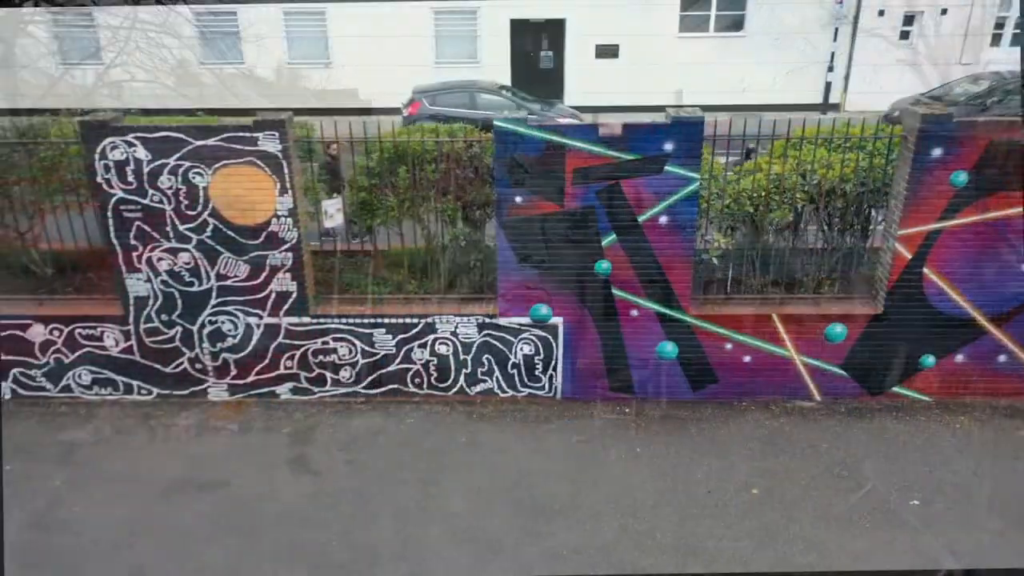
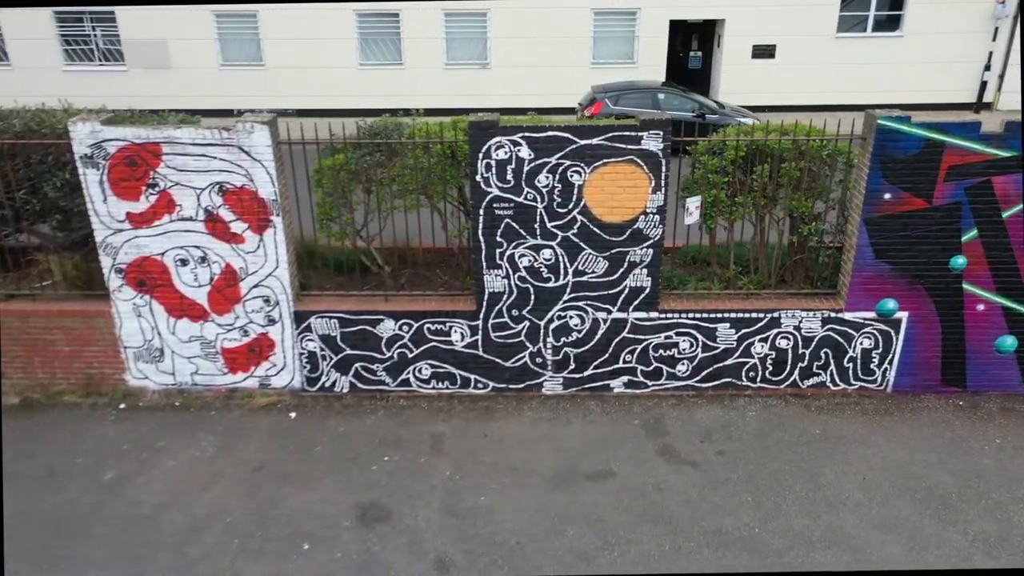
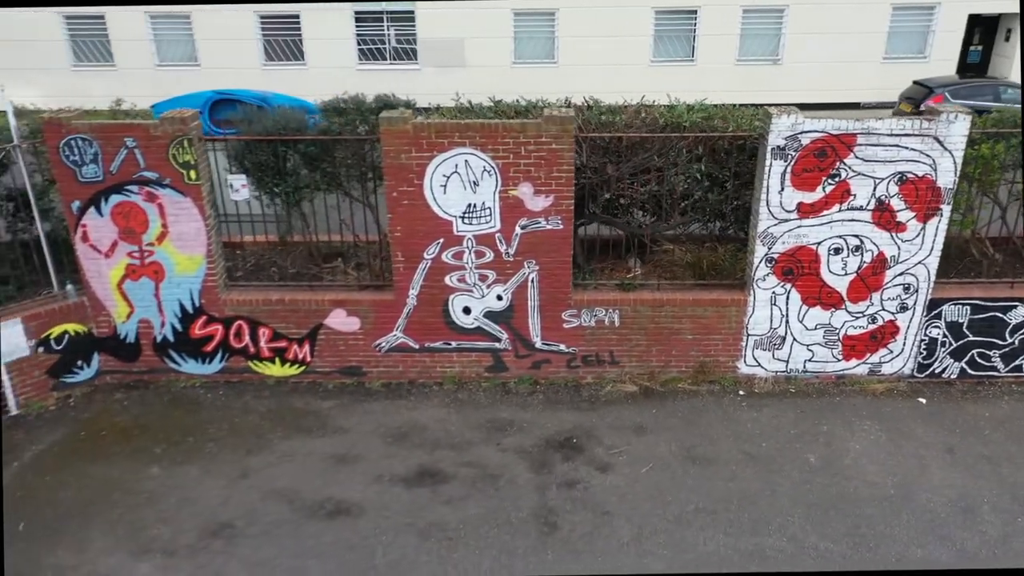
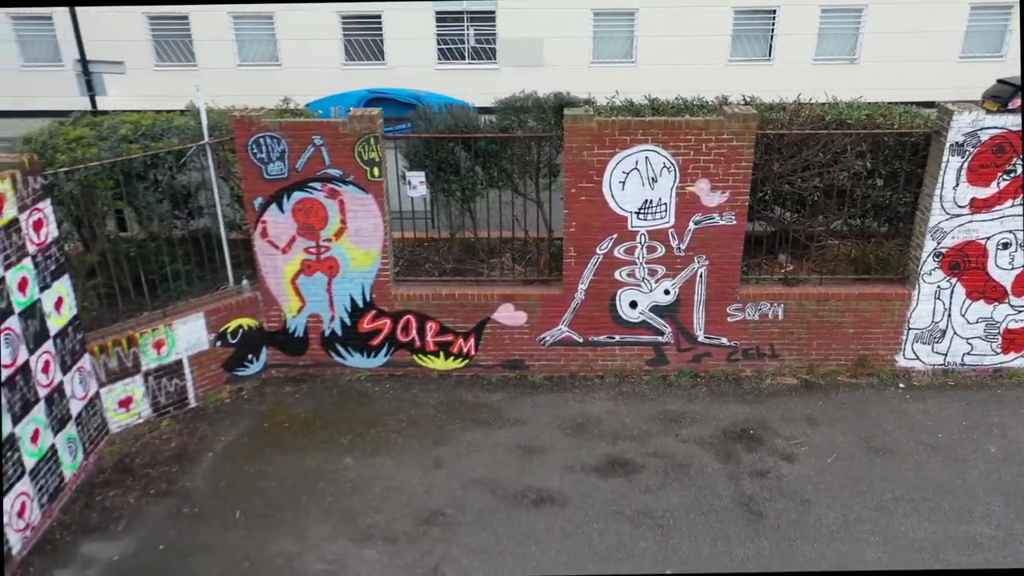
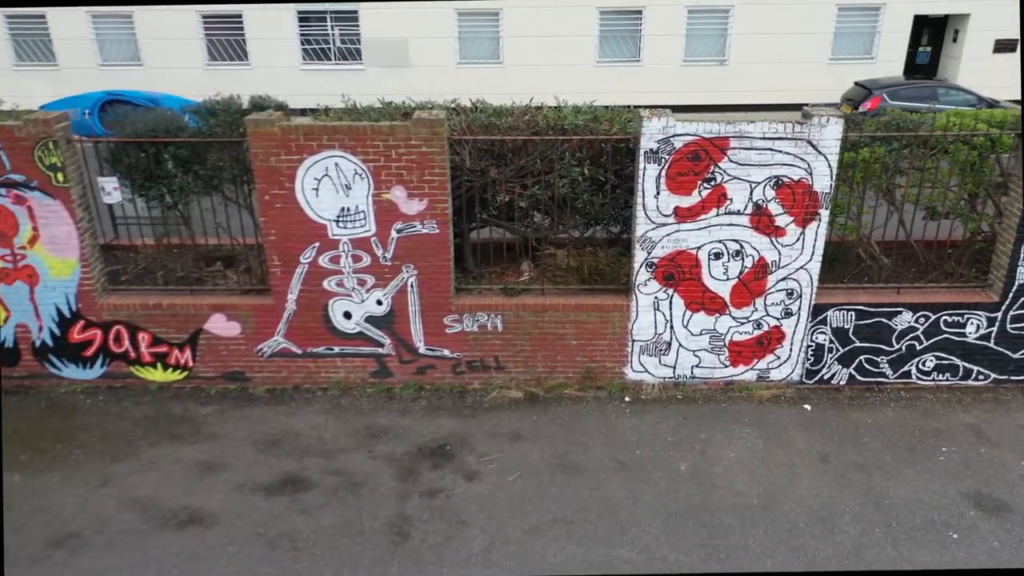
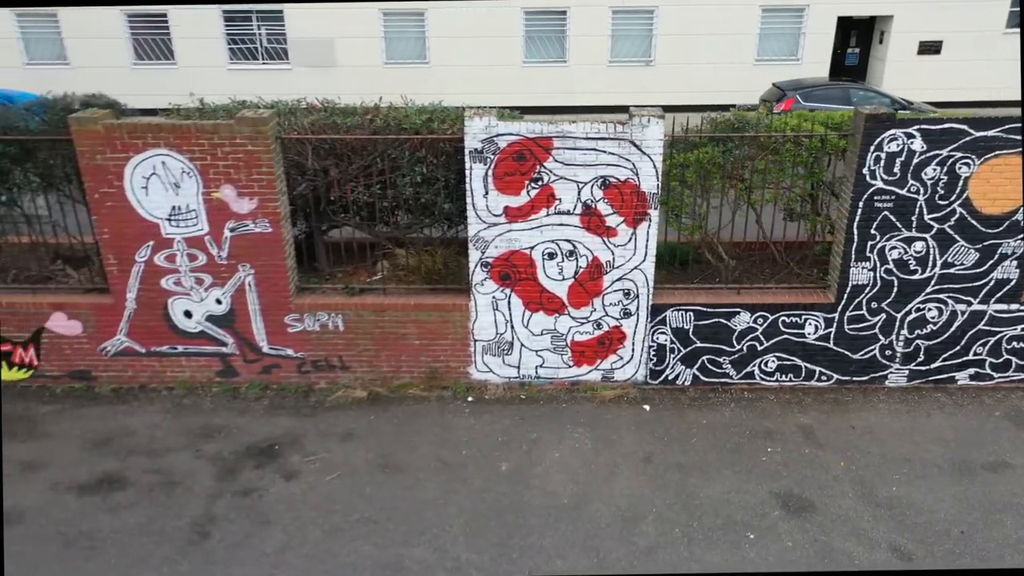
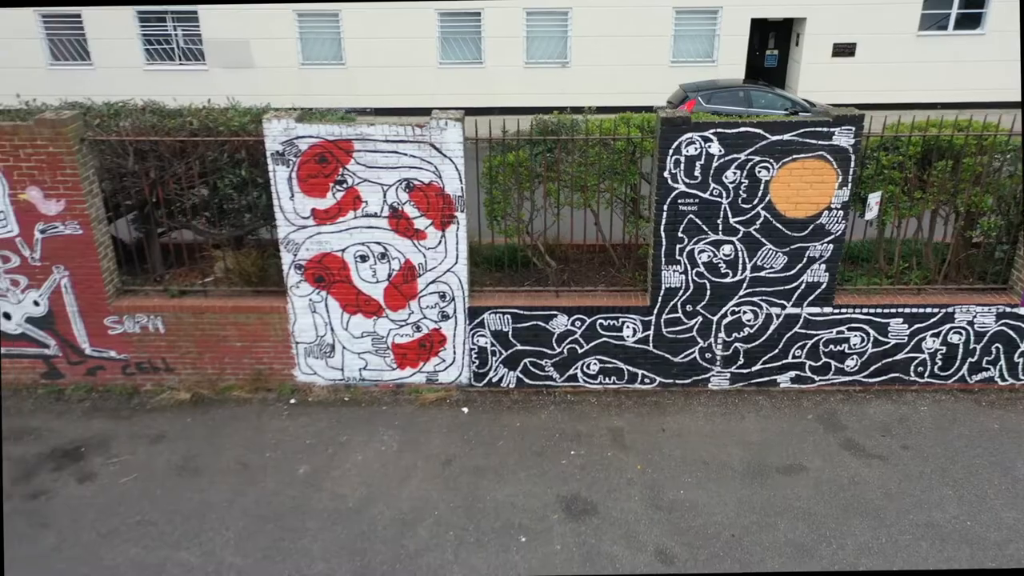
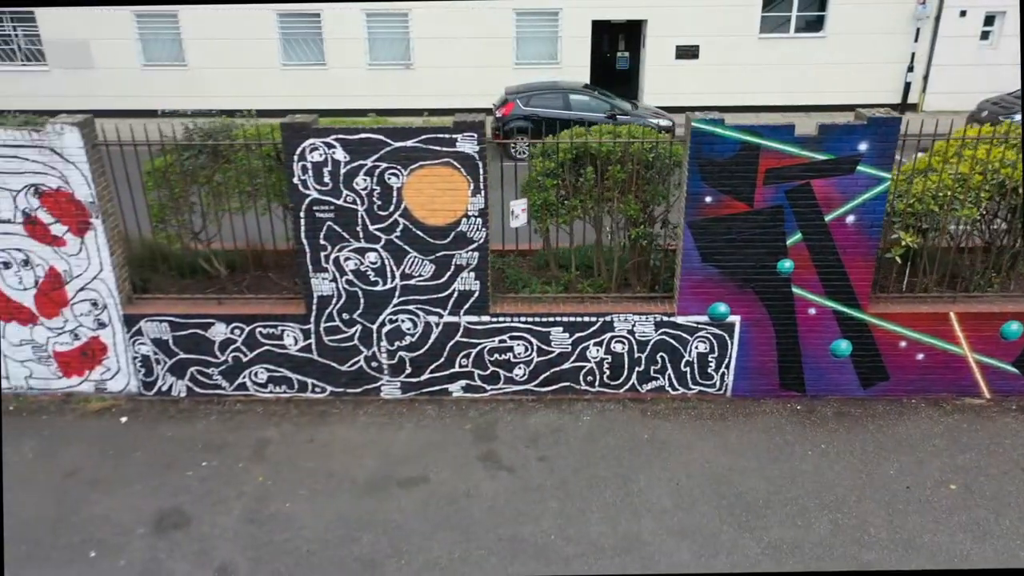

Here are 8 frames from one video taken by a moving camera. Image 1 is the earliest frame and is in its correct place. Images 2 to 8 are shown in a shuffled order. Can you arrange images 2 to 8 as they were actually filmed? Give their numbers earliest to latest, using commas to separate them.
8, 2, 7, 6, 5, 3, 4
